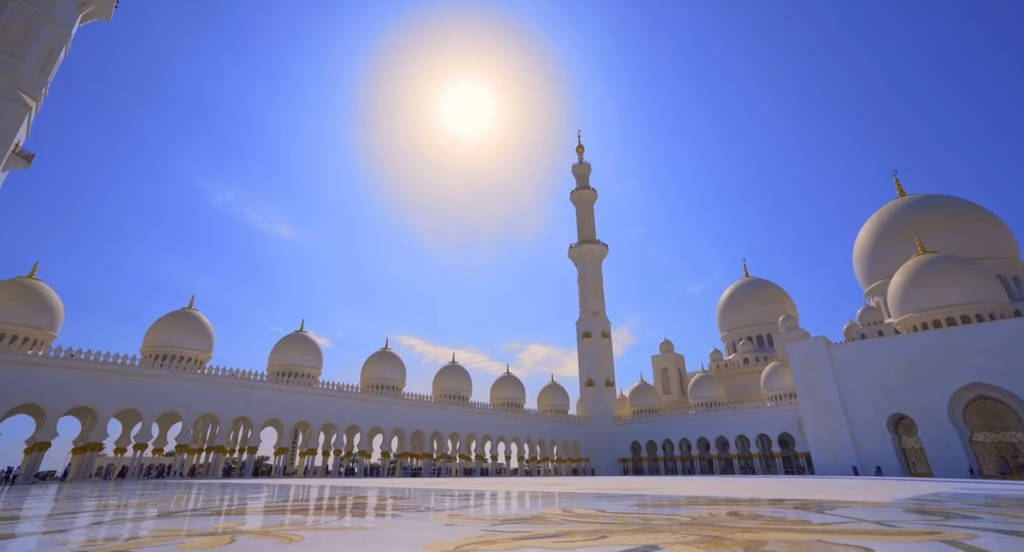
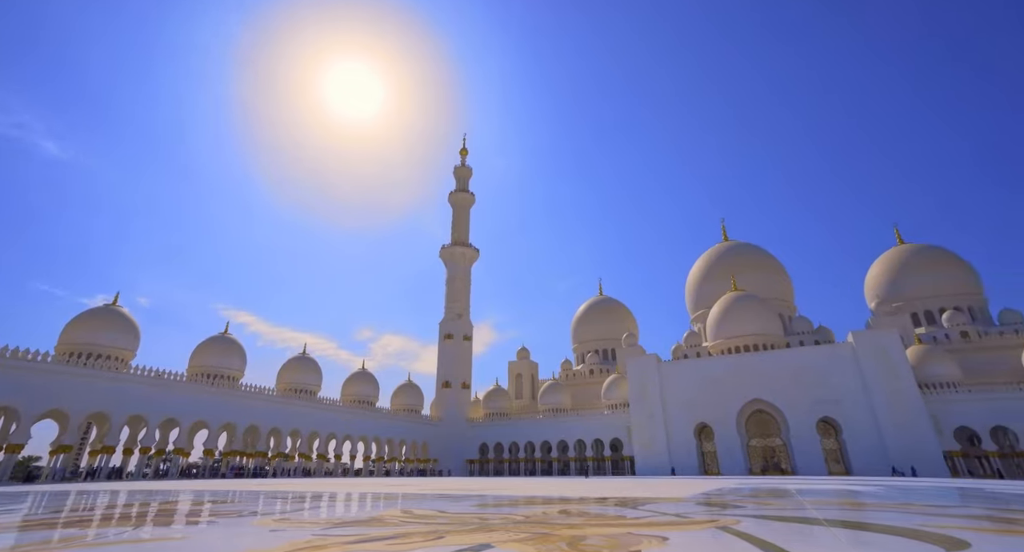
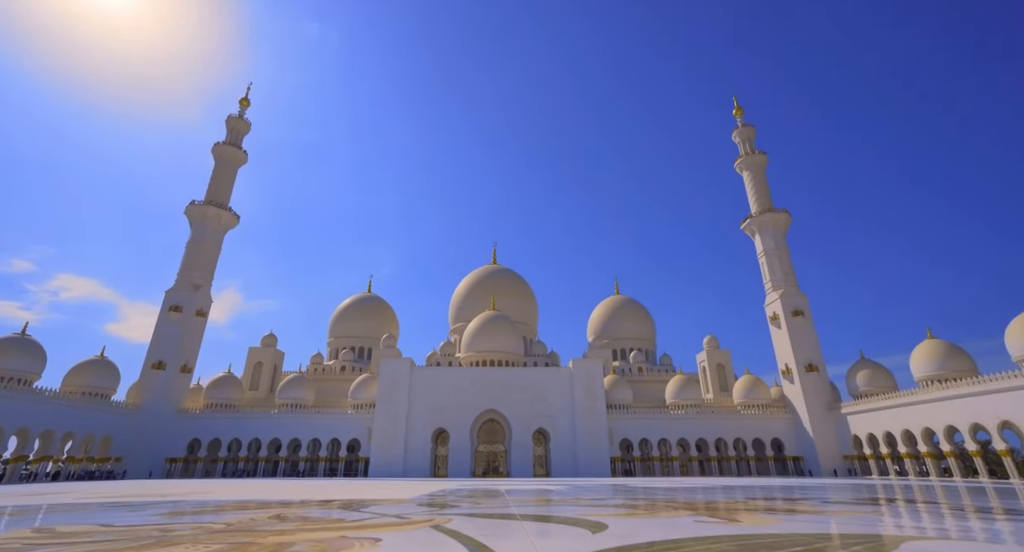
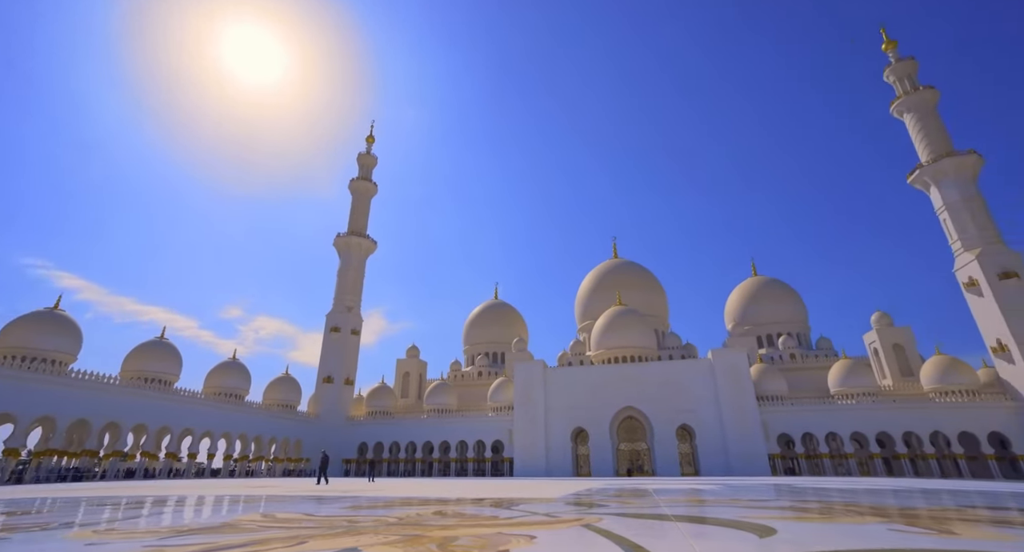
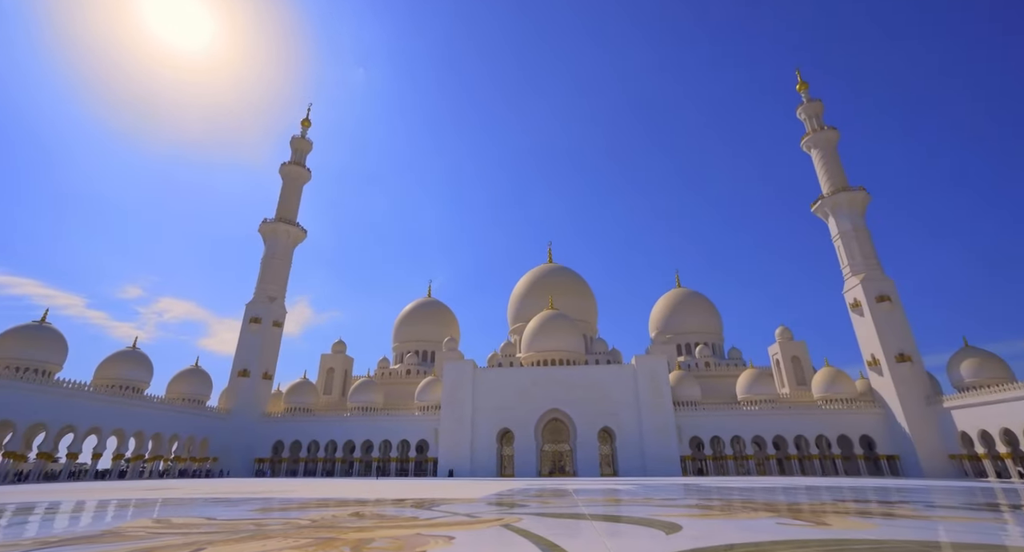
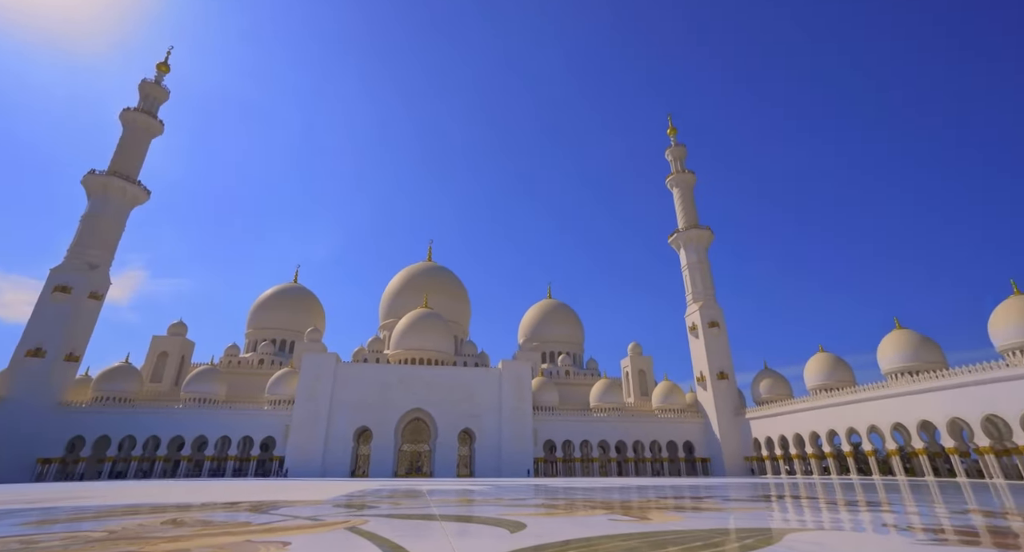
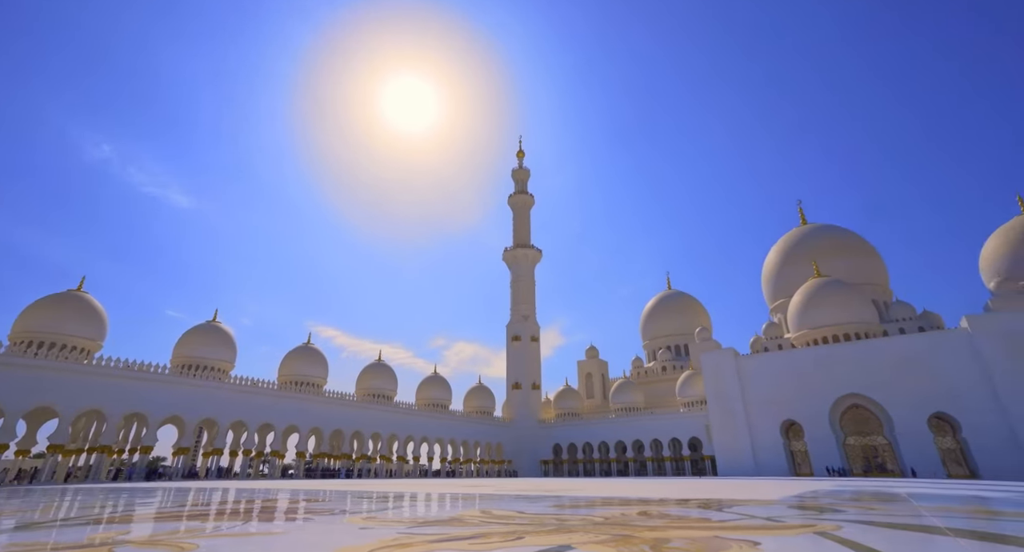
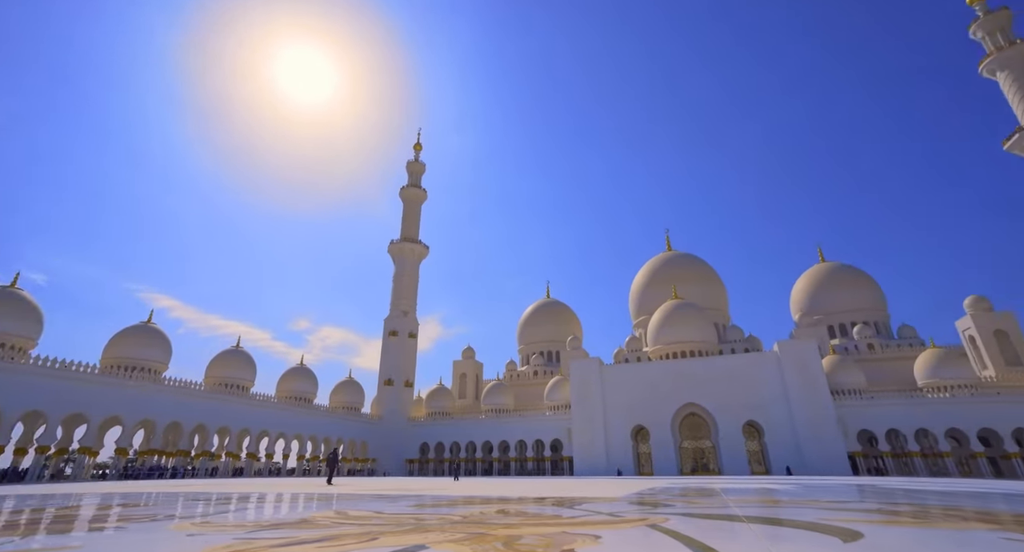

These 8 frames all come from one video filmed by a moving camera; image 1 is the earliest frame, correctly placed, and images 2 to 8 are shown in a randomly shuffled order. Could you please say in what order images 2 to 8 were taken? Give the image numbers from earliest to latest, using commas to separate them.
7, 2, 8, 4, 5, 3, 6
